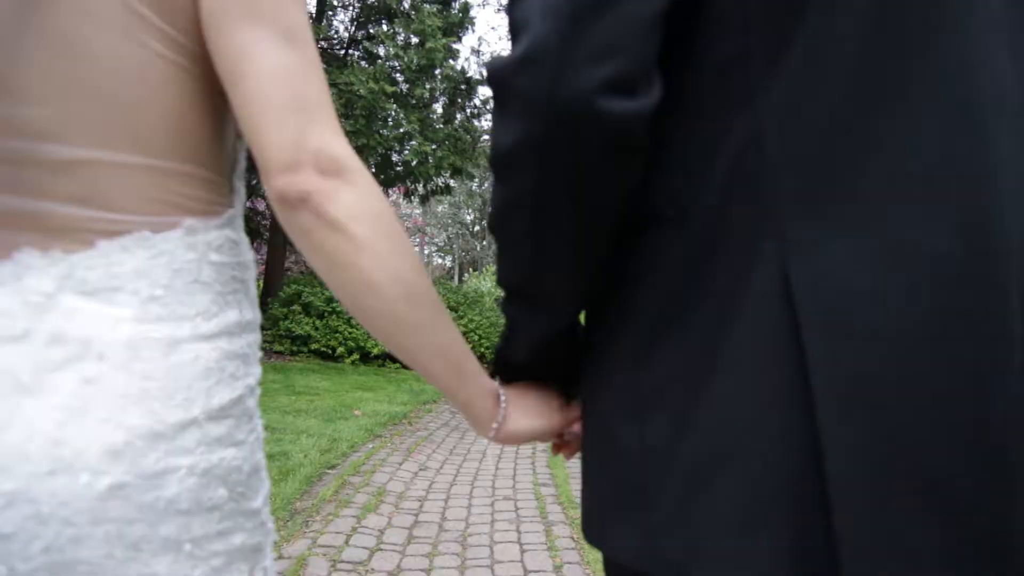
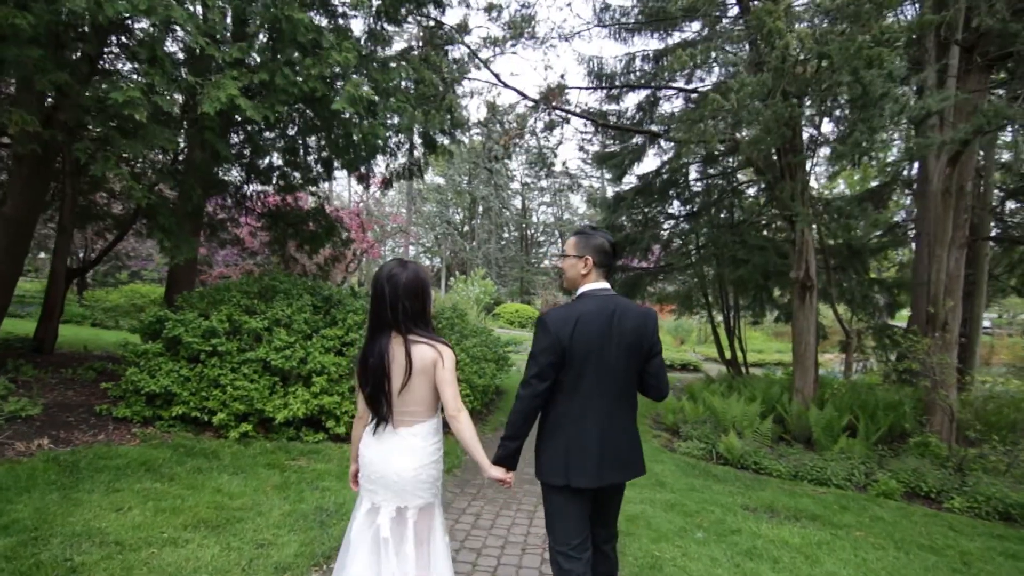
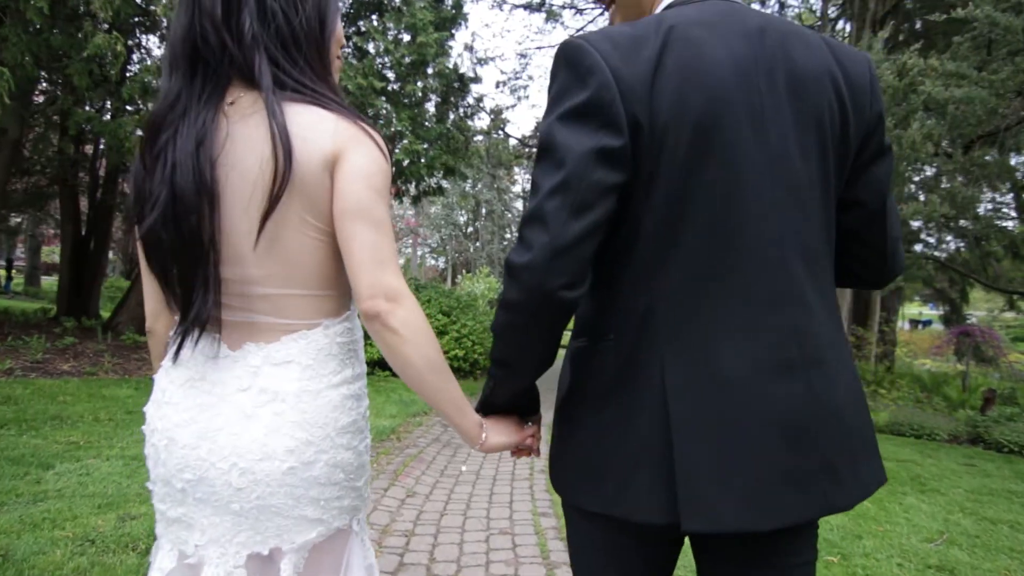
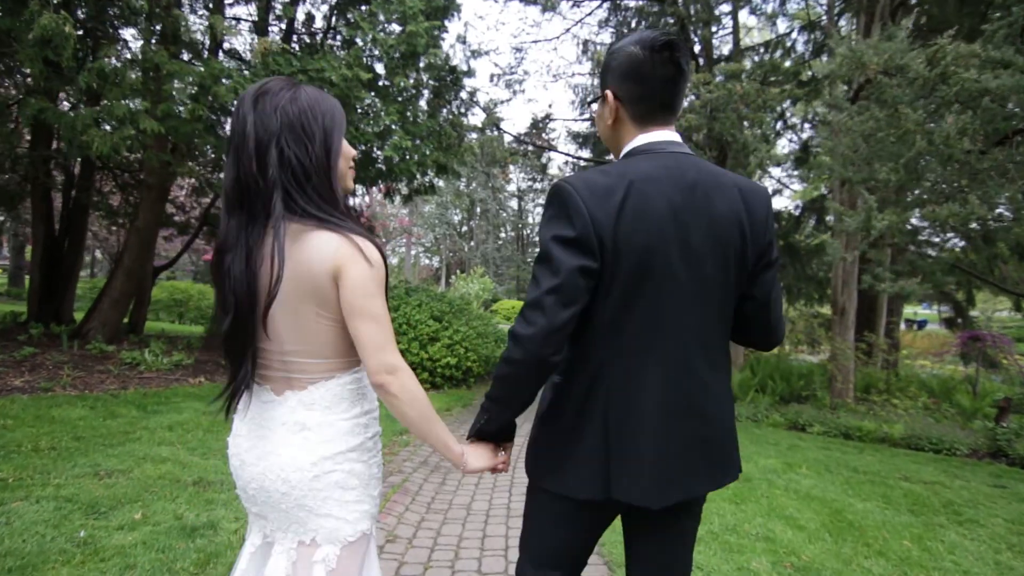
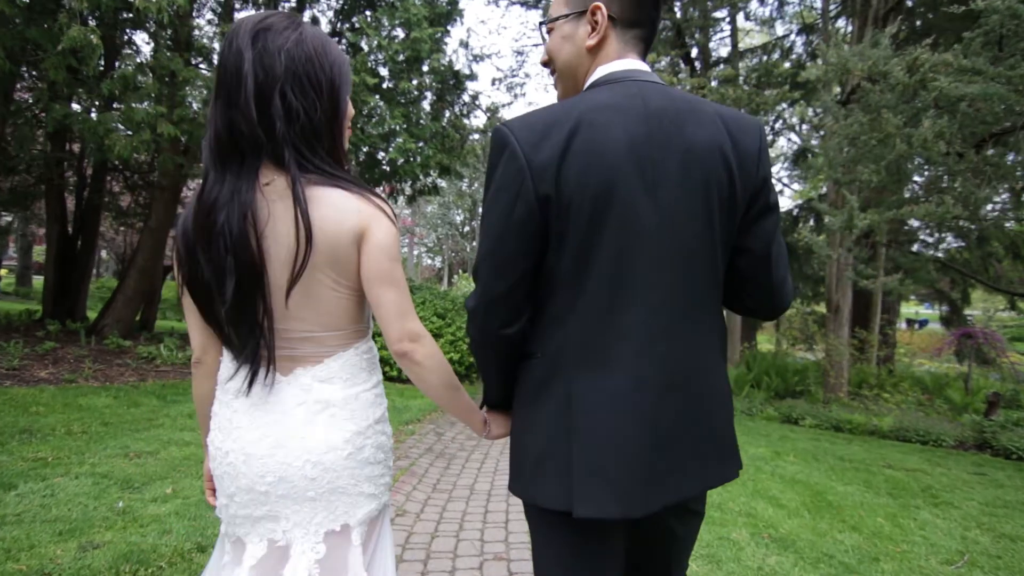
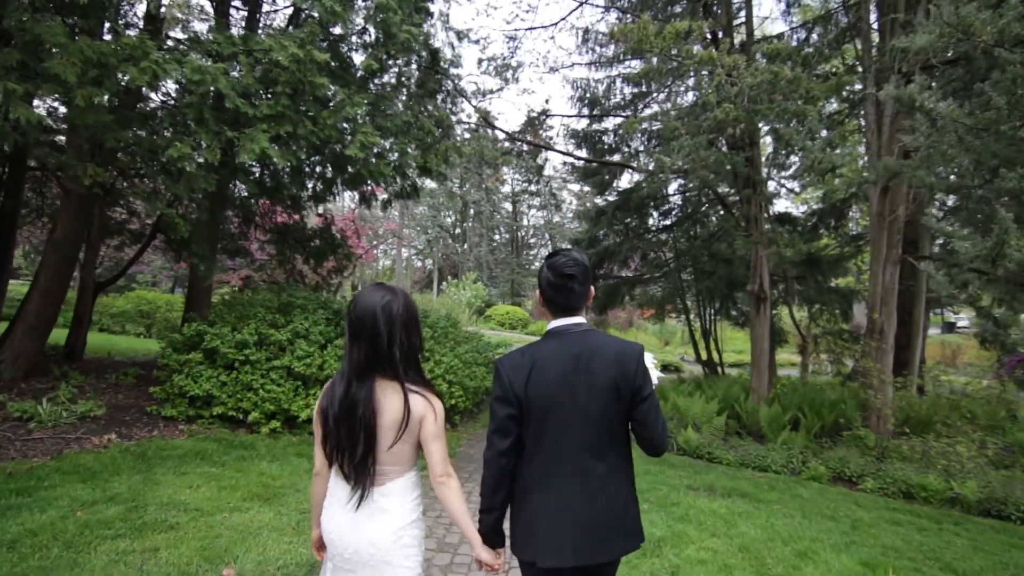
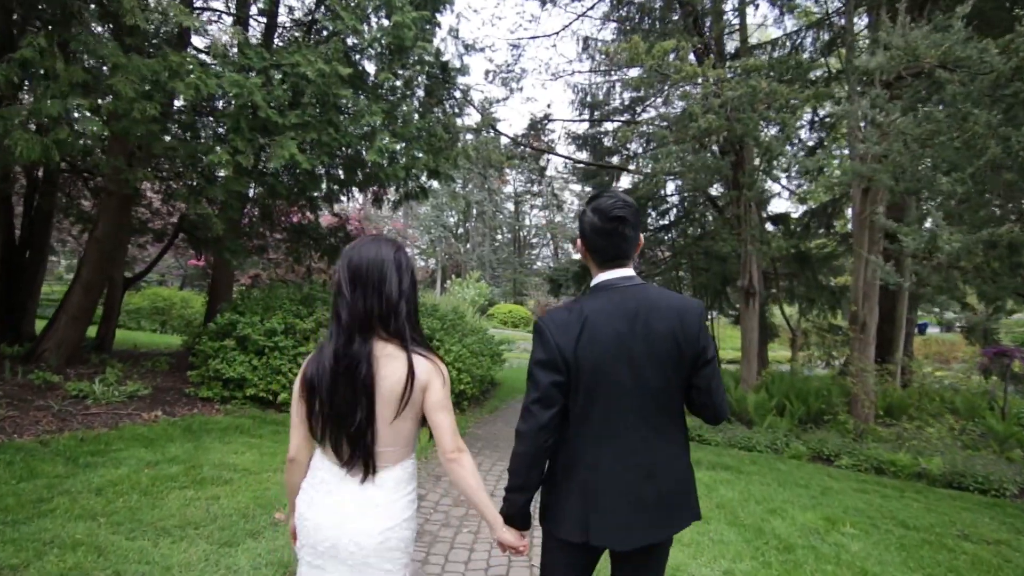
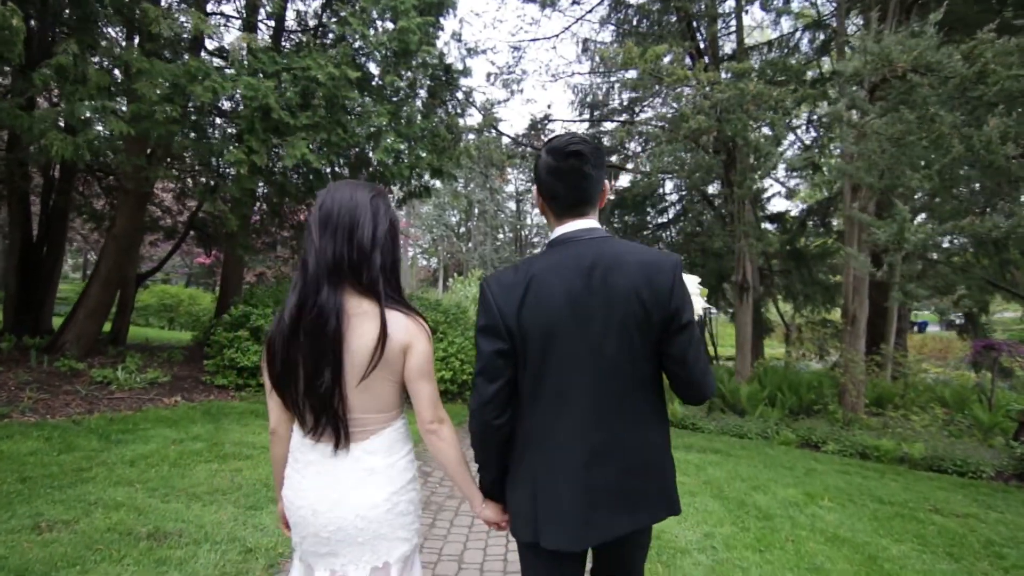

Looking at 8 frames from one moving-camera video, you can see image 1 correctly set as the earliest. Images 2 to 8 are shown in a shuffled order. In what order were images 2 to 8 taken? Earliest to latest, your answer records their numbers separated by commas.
3, 5, 4, 8, 7, 6, 2
